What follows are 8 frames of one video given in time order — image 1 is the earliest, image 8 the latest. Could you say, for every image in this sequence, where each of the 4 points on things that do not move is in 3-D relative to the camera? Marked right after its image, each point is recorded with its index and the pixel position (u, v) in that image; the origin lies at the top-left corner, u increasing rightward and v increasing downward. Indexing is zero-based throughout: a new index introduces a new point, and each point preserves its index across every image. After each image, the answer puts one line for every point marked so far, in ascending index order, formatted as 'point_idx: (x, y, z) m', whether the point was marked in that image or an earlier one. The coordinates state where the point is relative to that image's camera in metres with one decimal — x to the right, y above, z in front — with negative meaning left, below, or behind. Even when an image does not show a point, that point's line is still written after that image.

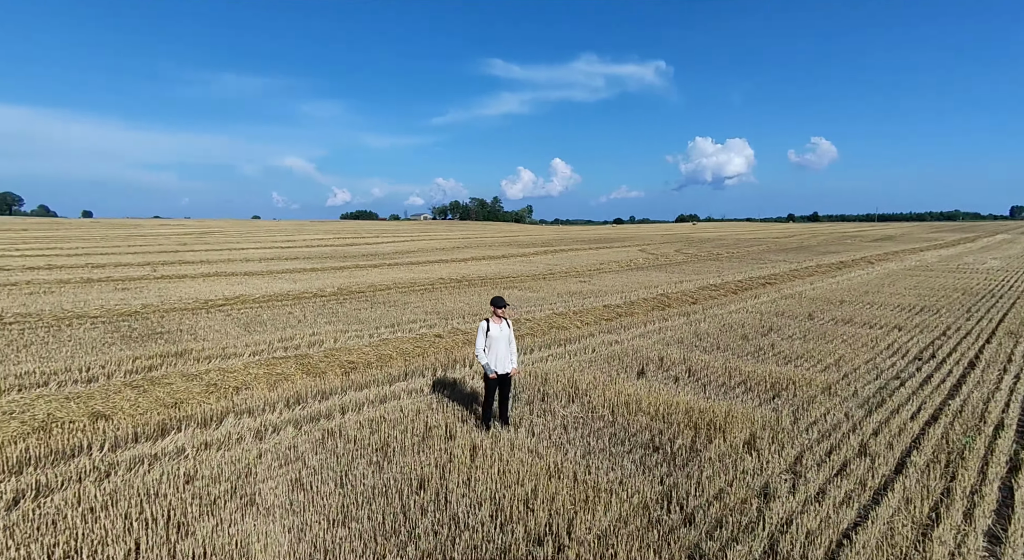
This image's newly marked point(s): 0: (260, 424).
0: (-2.6, -1.5, +5.8) m
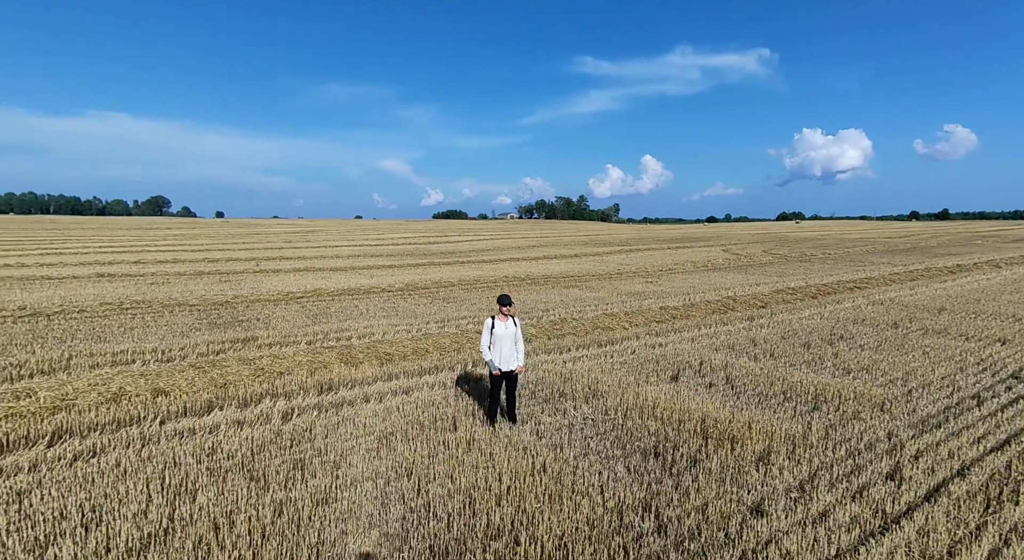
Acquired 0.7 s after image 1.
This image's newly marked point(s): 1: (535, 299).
0: (-2.5, -1.4, +6.3) m
1: (+0.5, -0.5, +13.3) m
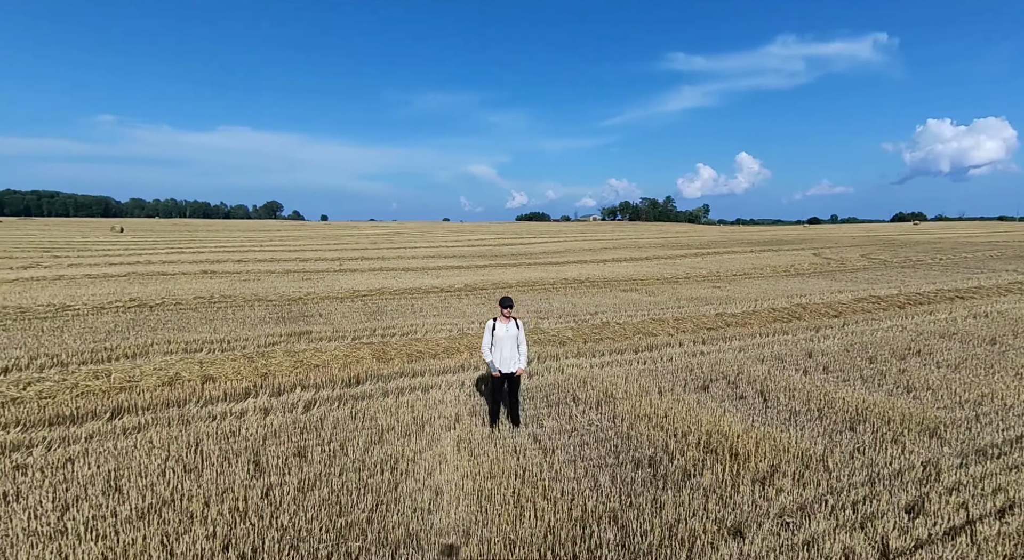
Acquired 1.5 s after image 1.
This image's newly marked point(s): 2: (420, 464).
0: (-2.4, -1.4, +6.8) m
1: (+1.7, -0.5, +13.1) m
2: (-0.9, -1.7, +5.2) m
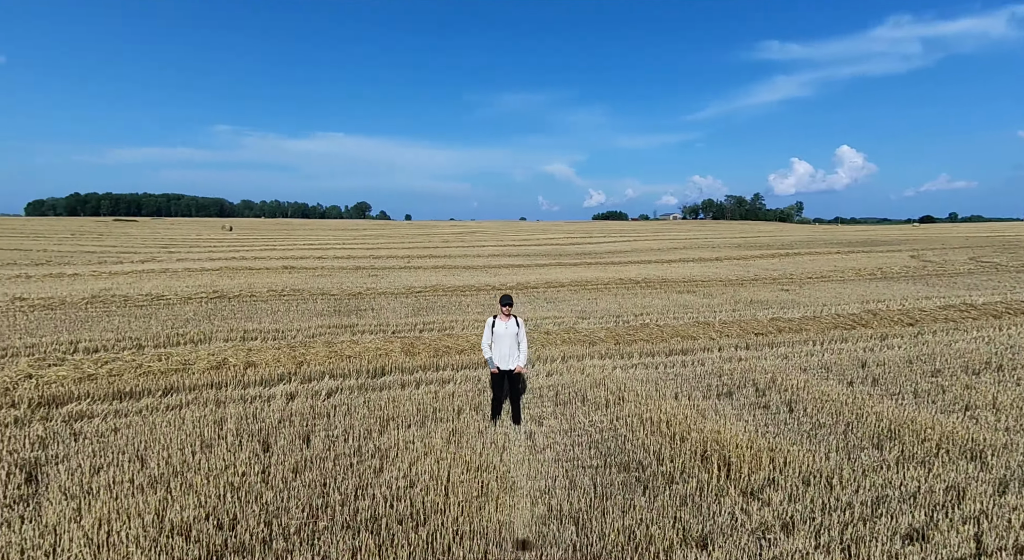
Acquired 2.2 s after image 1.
0: (-2.3, -1.4, +7.3) m
1: (+2.8, -0.6, +12.9) m
2: (-1.0, -1.7, +5.4) m
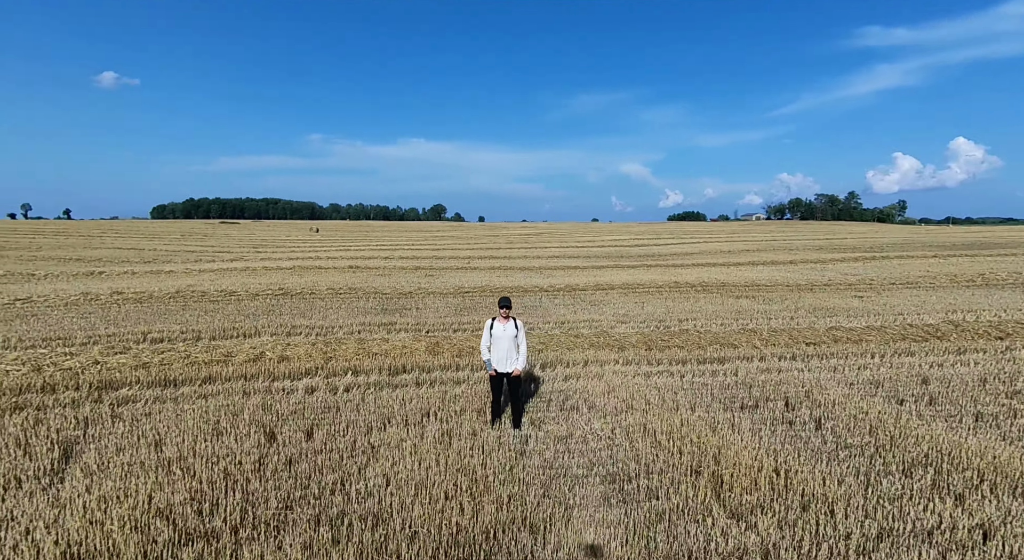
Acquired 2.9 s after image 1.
0: (-2.1, -1.4, +7.5) m
1: (+3.8, -0.6, +12.3) m
2: (-1.2, -1.7, +5.5) m
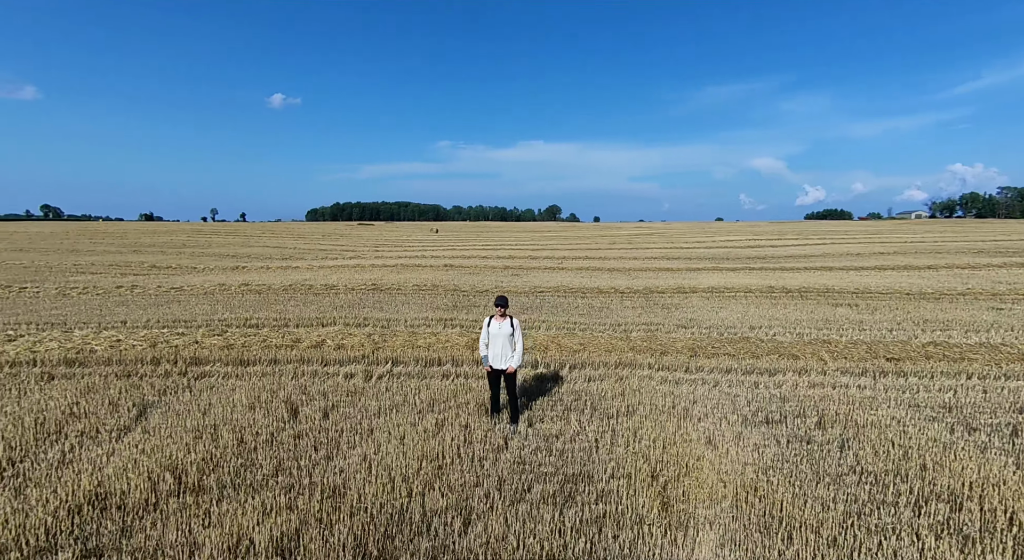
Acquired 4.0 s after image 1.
0: (-1.8, -1.3, +8.1) m
1: (+5.1, -0.7, +11.3) m
2: (-1.3, -1.6, +5.9) m
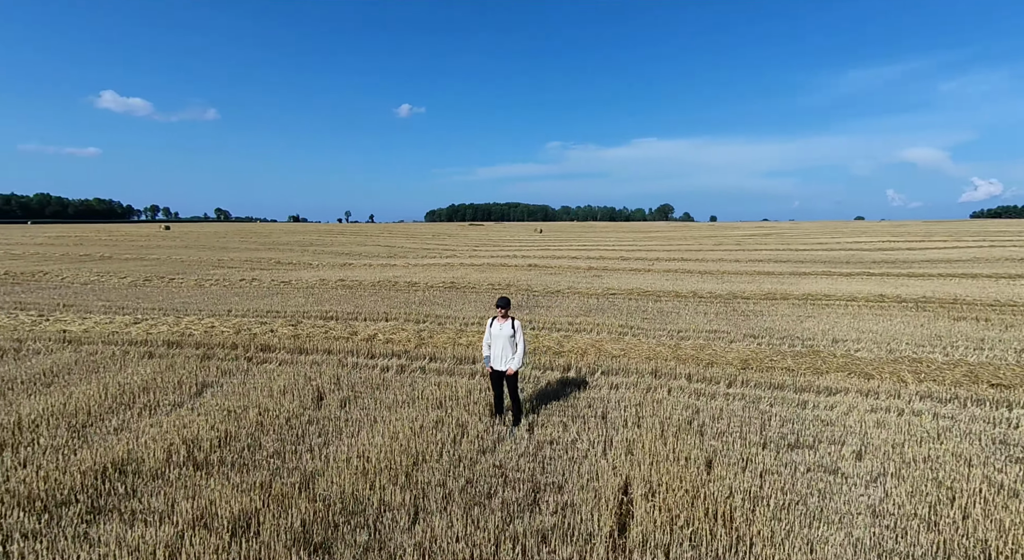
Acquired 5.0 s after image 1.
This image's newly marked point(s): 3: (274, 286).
0: (-1.3, -1.3, +8.3) m
1: (+6.1, -0.8, +9.9) m
2: (-1.4, -1.6, +6.1) m
3: (-7.2, -0.2, +16.8) m
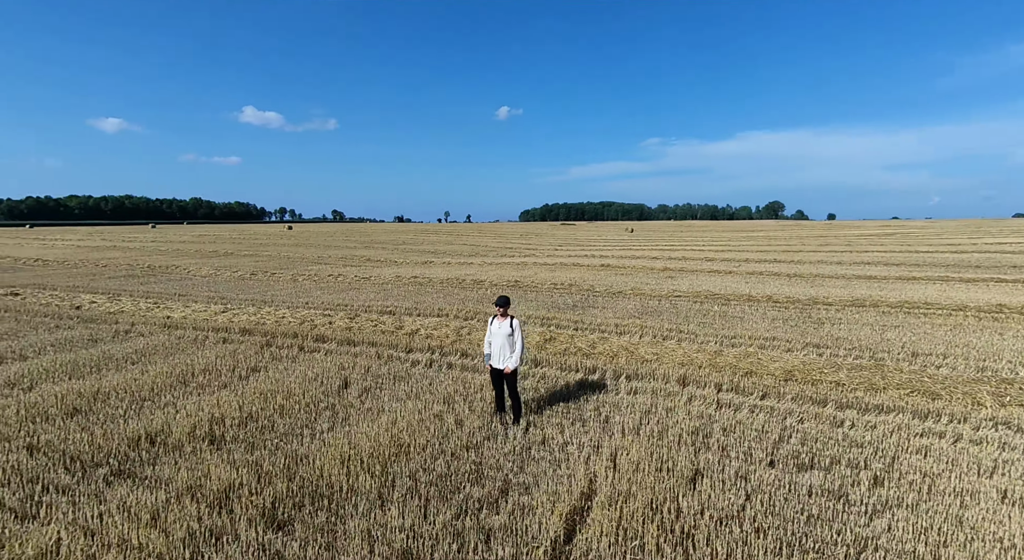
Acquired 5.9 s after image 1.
0: (-0.9, -1.2, +8.5) m
1: (+6.7, -0.9, +8.6) m
2: (-1.4, -1.5, +6.2) m
3: (-5.0, -0.1, +17.9) m
